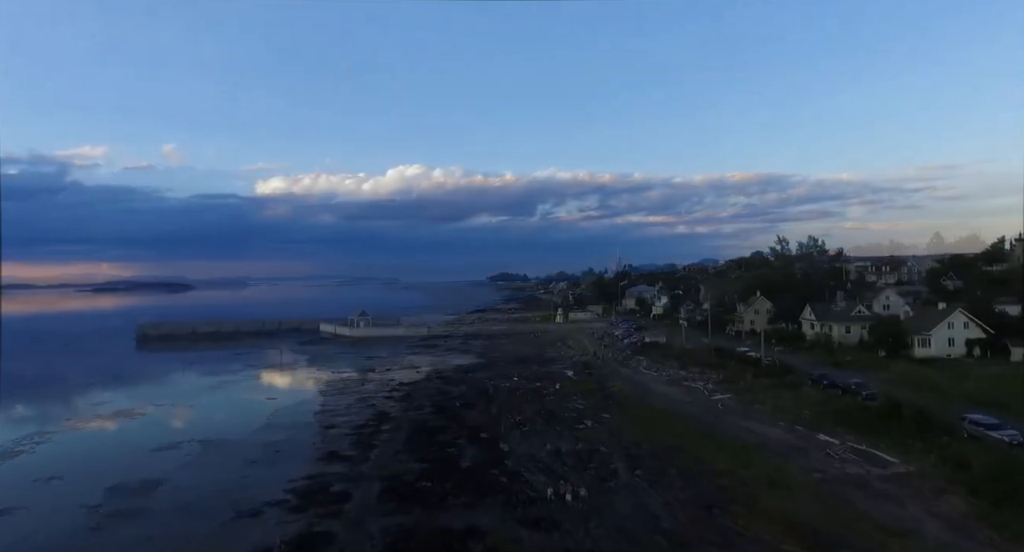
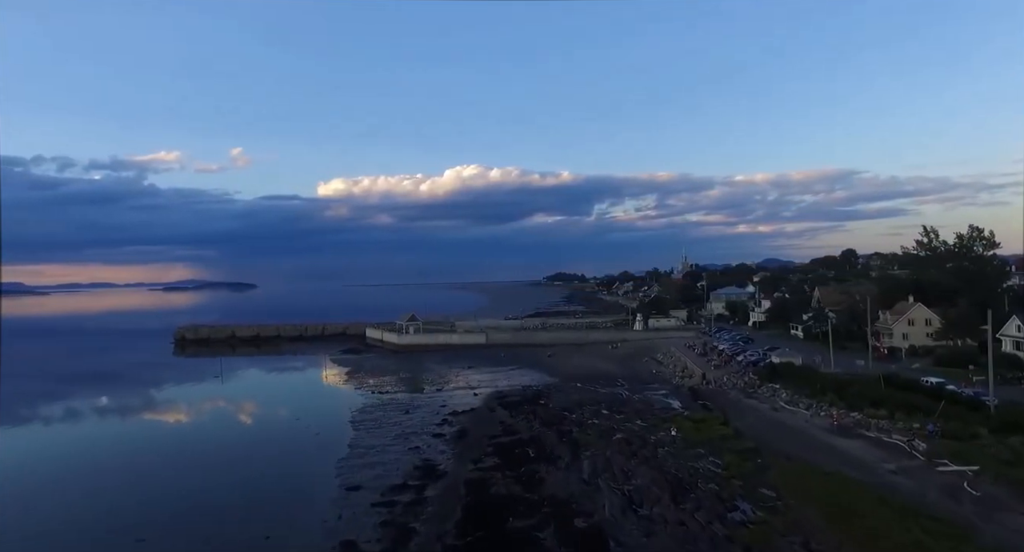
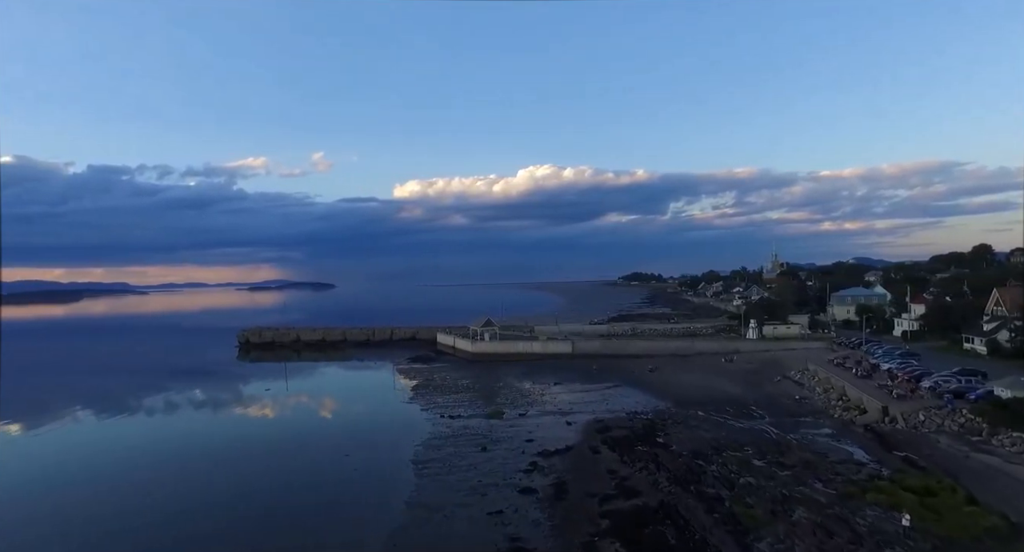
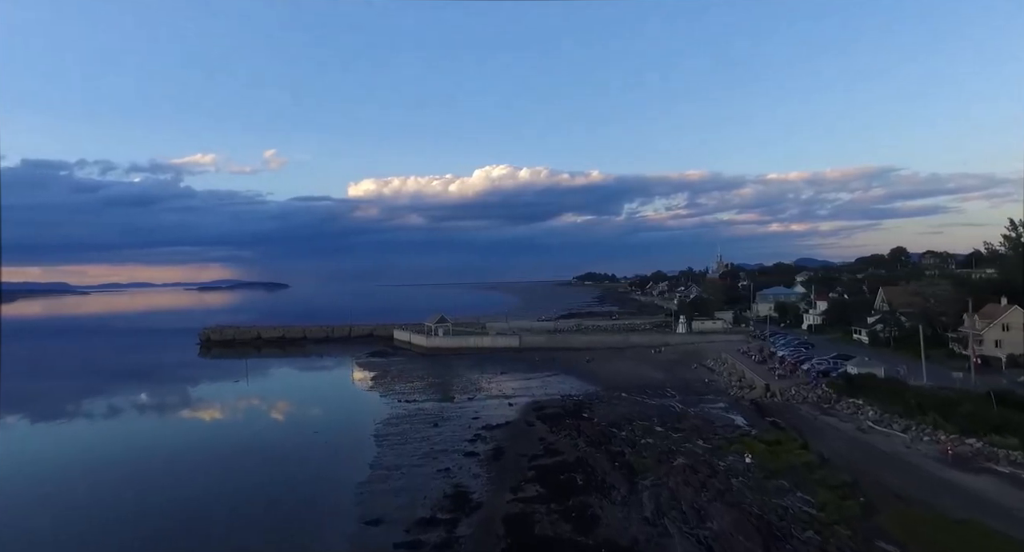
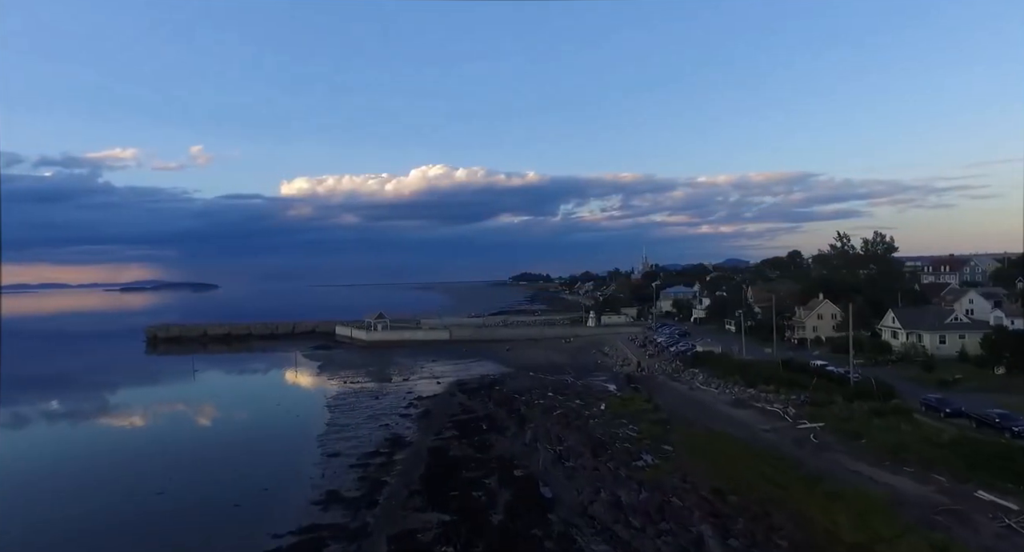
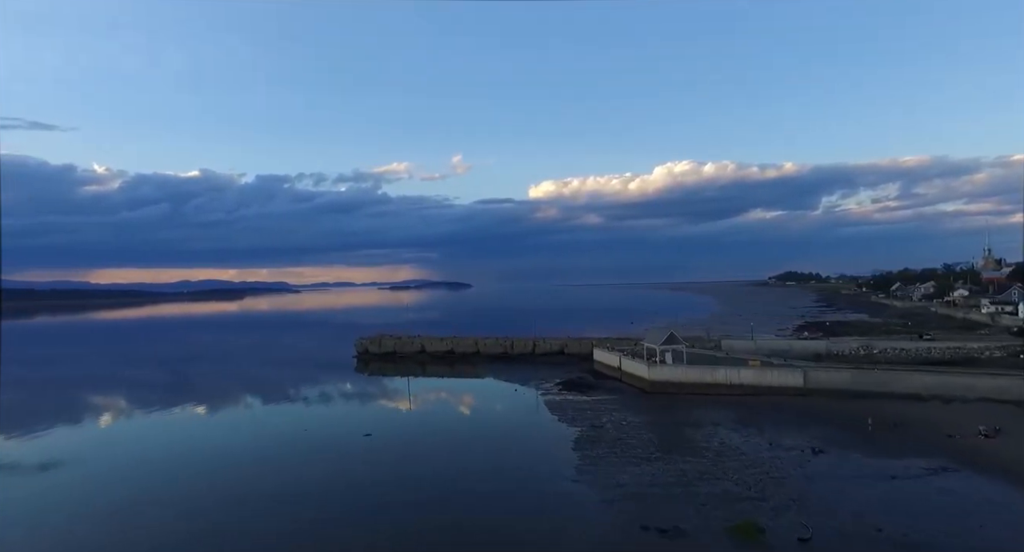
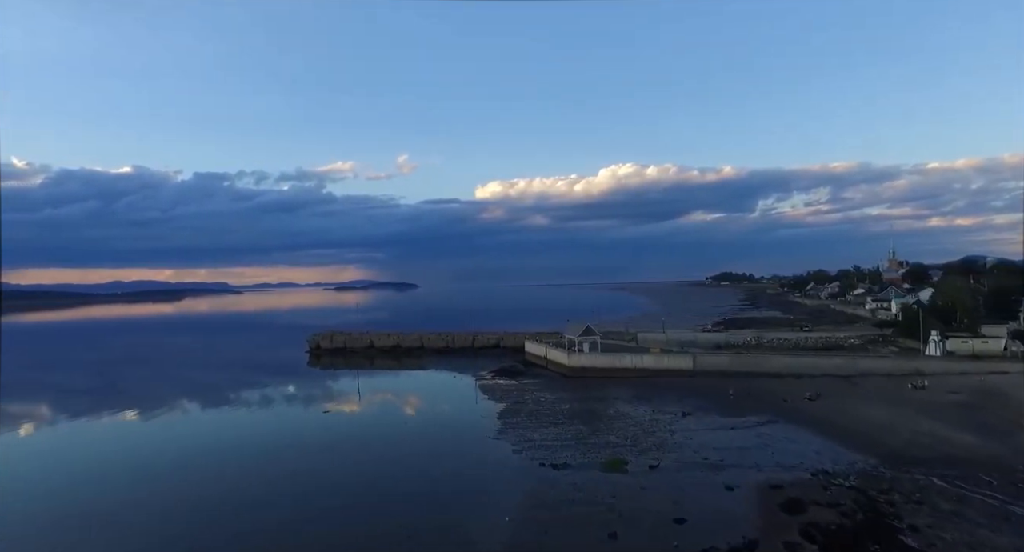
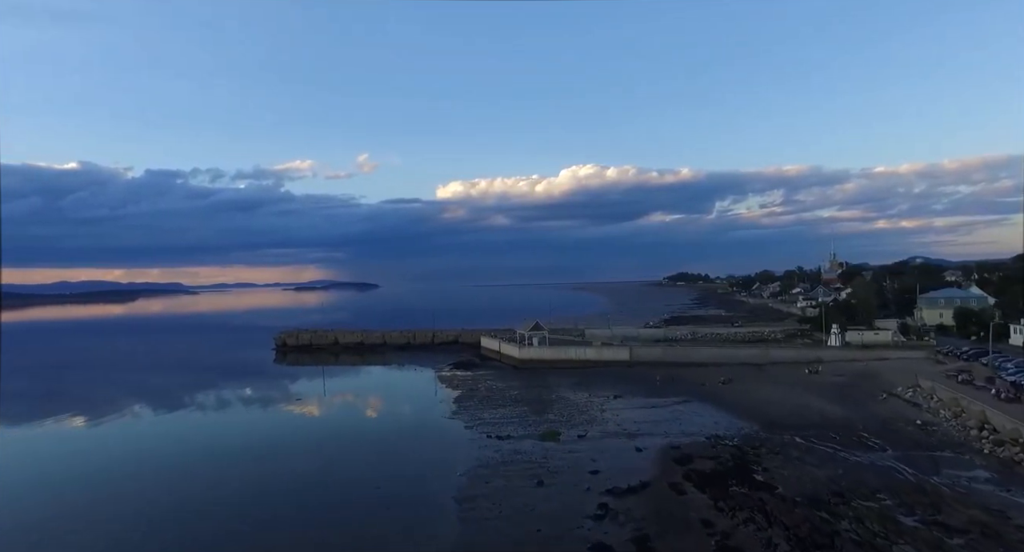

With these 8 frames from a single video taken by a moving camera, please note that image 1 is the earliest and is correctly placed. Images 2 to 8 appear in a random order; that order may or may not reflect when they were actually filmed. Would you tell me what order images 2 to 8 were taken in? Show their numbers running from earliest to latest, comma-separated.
5, 2, 4, 3, 8, 7, 6
